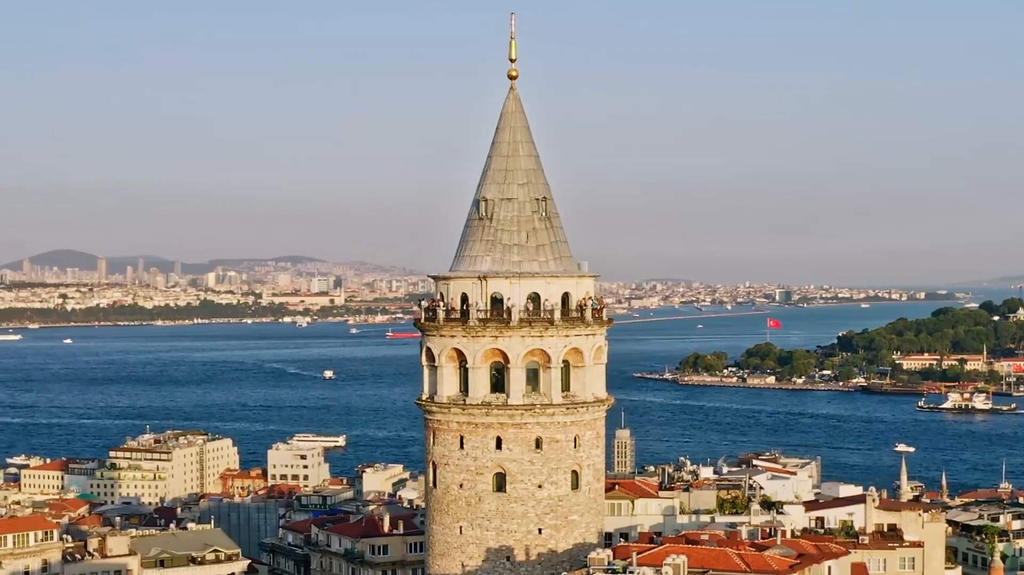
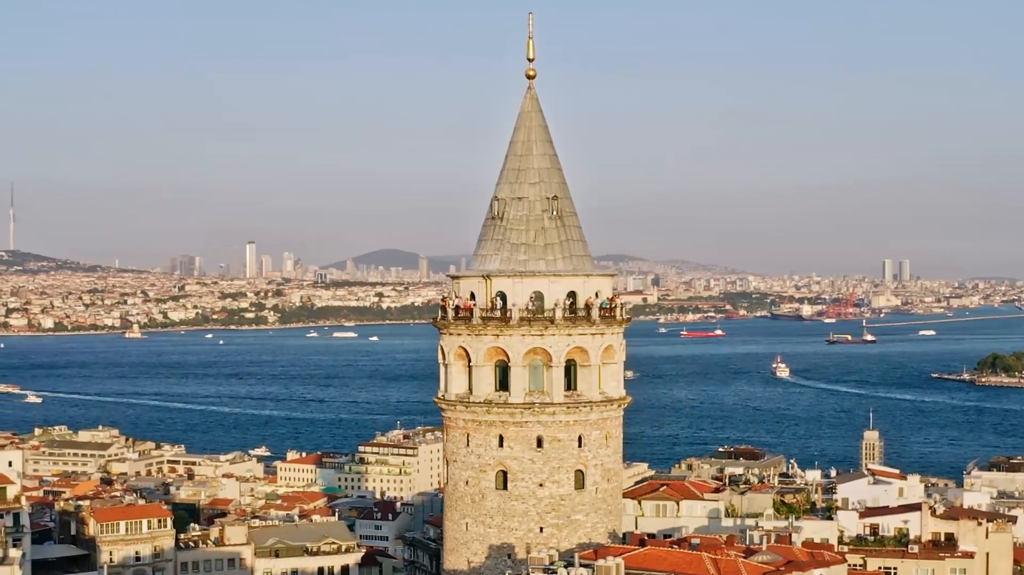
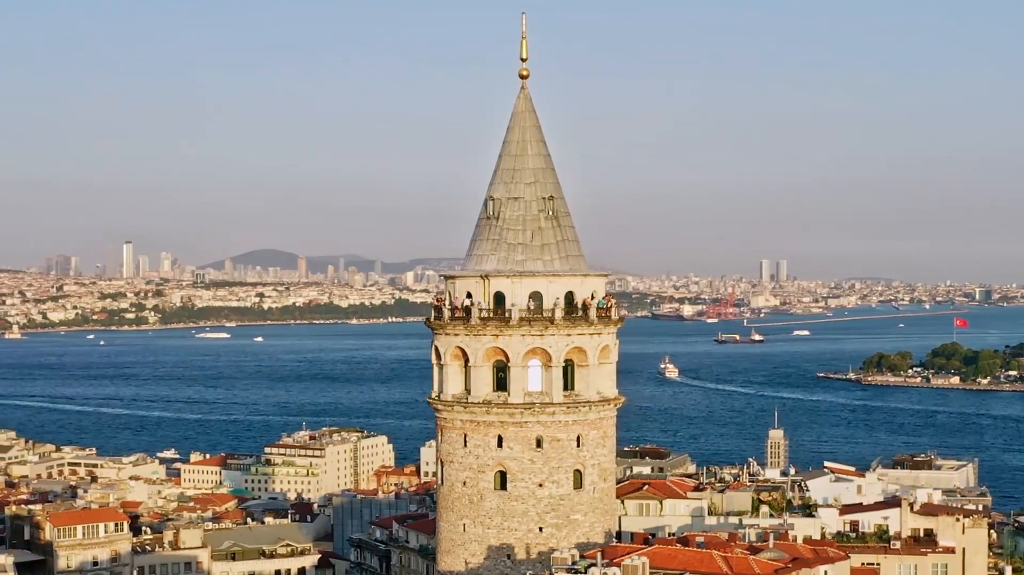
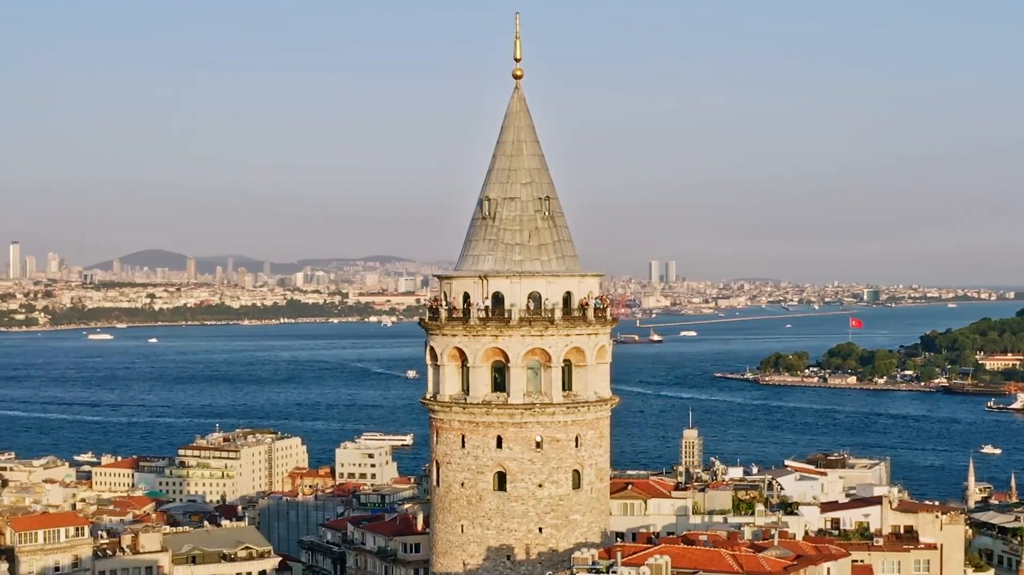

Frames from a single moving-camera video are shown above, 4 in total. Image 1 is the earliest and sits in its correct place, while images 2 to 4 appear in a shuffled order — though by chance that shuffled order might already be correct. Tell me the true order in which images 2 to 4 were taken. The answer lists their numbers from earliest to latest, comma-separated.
4, 3, 2
